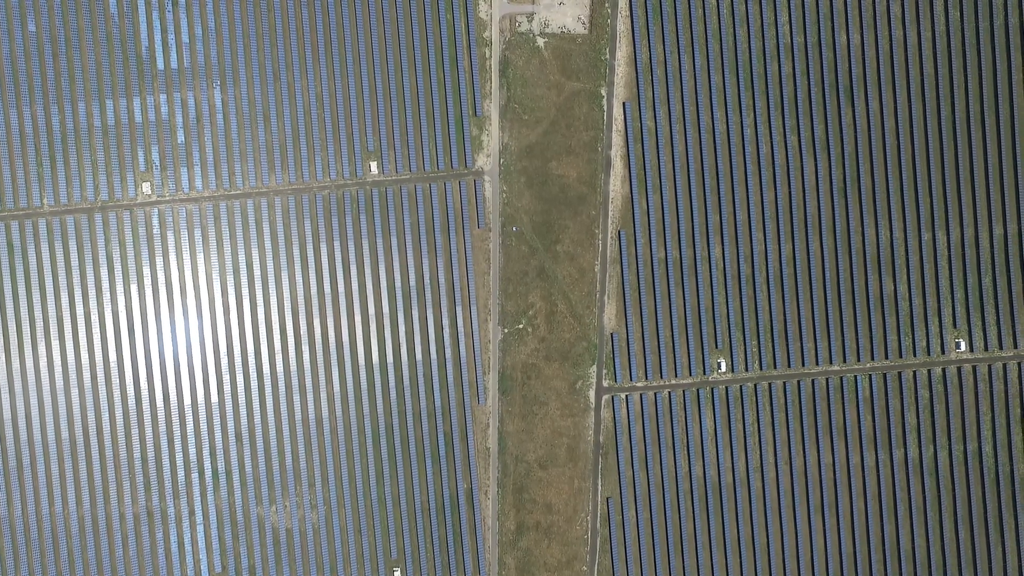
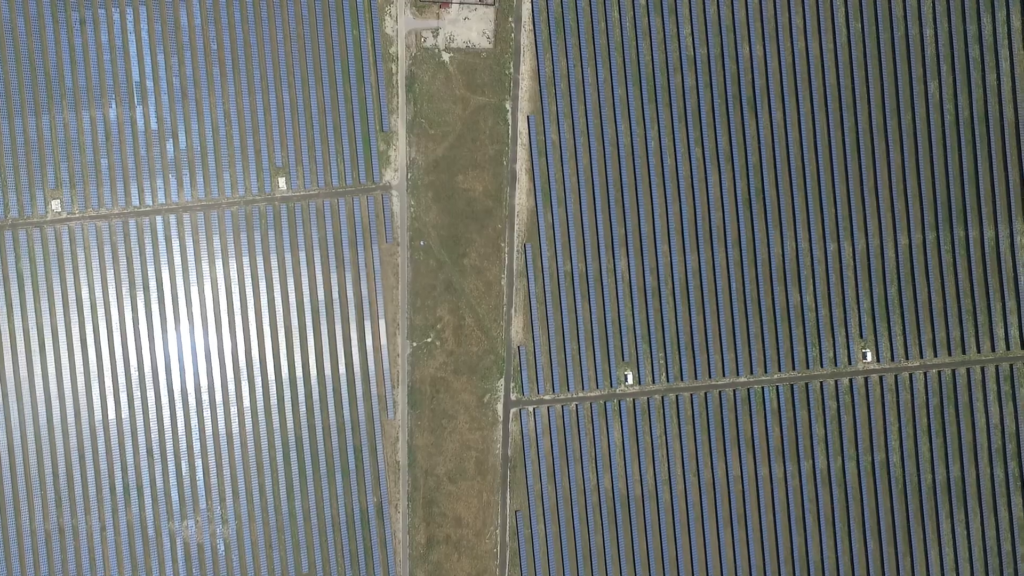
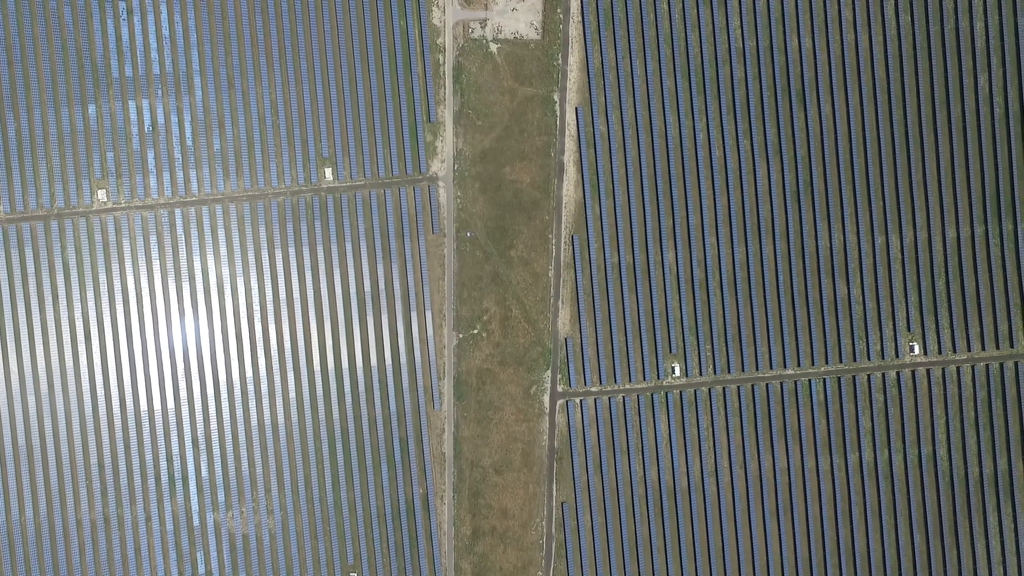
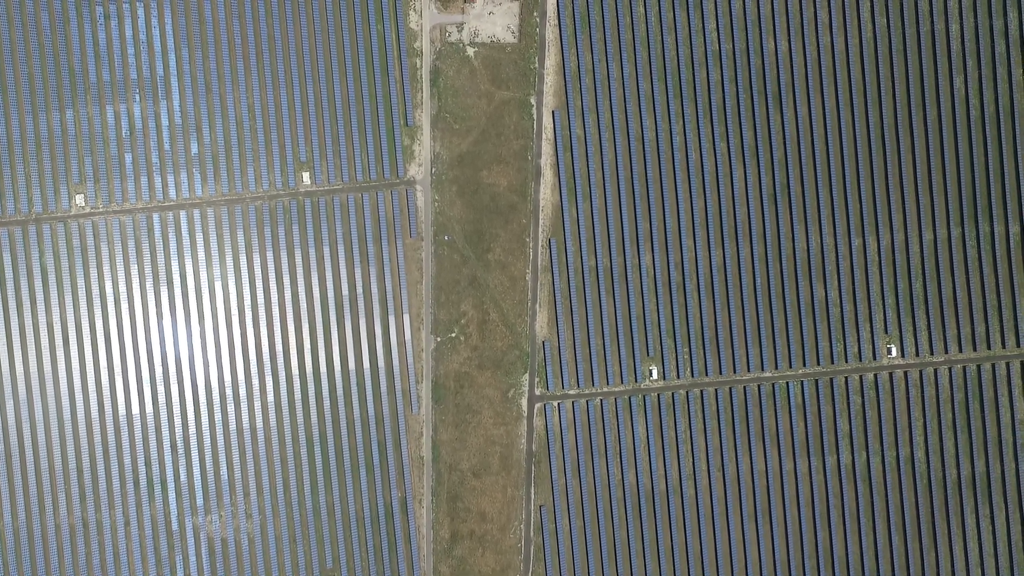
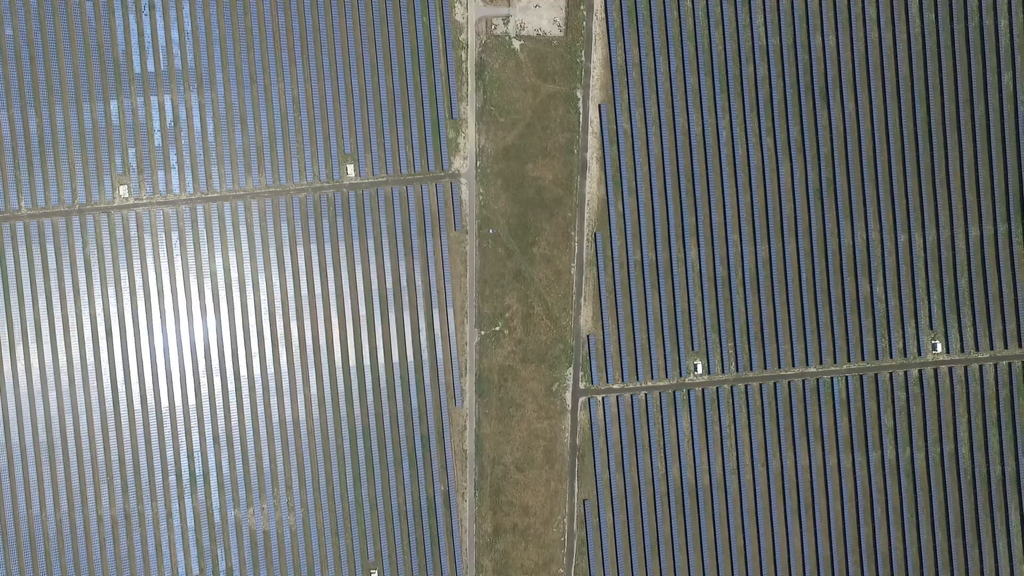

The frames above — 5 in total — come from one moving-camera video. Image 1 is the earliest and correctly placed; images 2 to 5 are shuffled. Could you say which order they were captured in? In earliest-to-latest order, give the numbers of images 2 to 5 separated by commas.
5, 3, 4, 2
